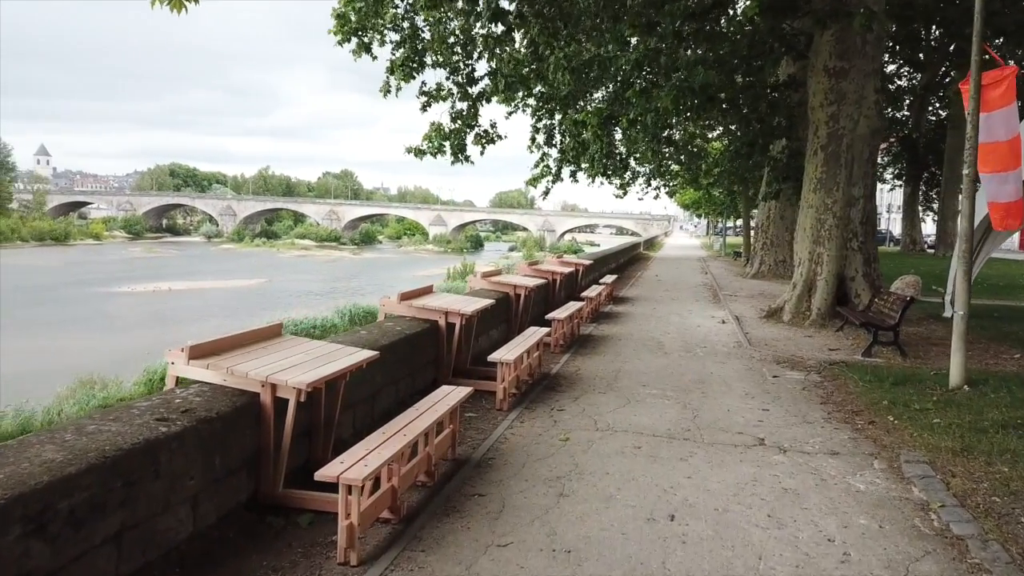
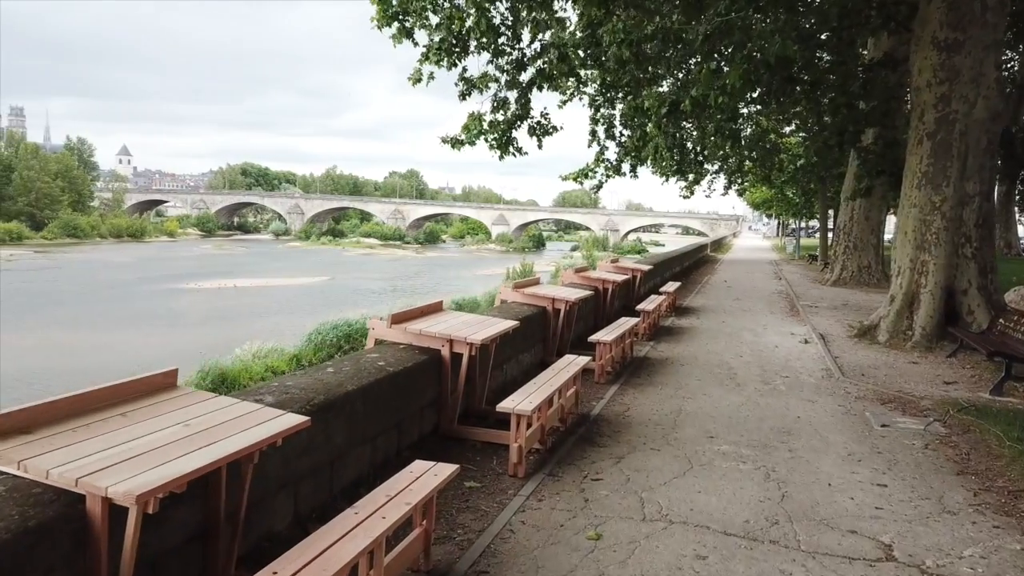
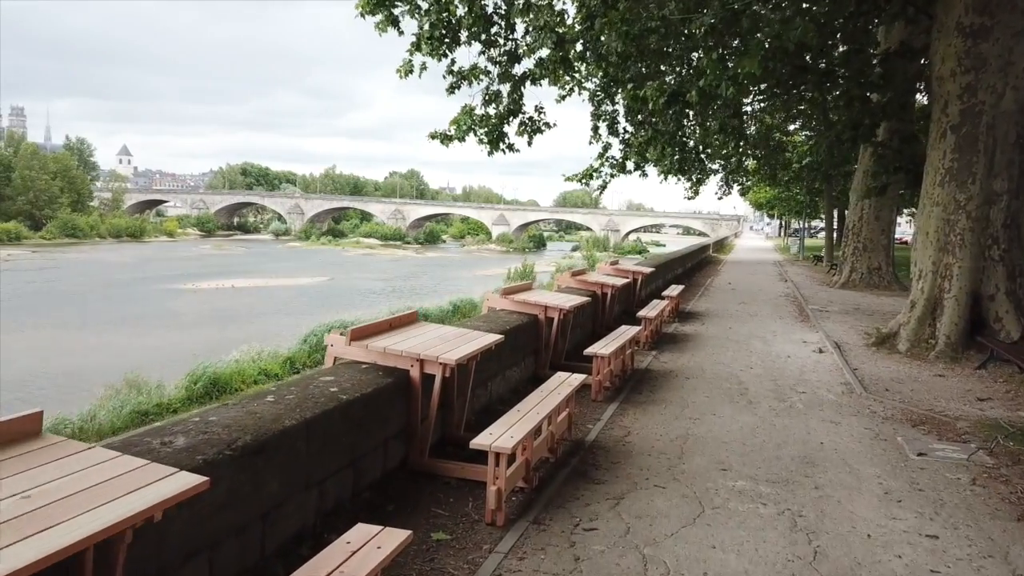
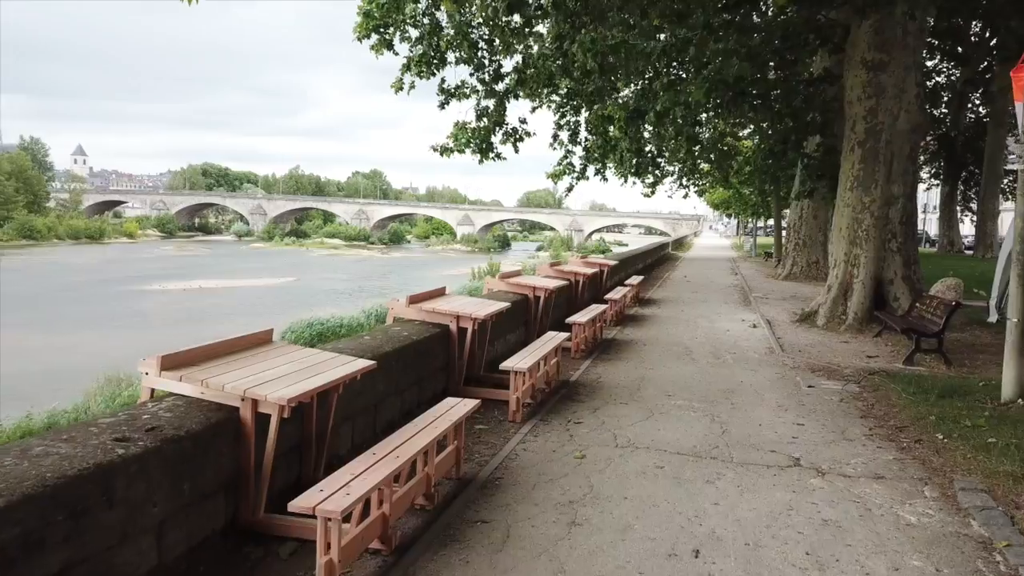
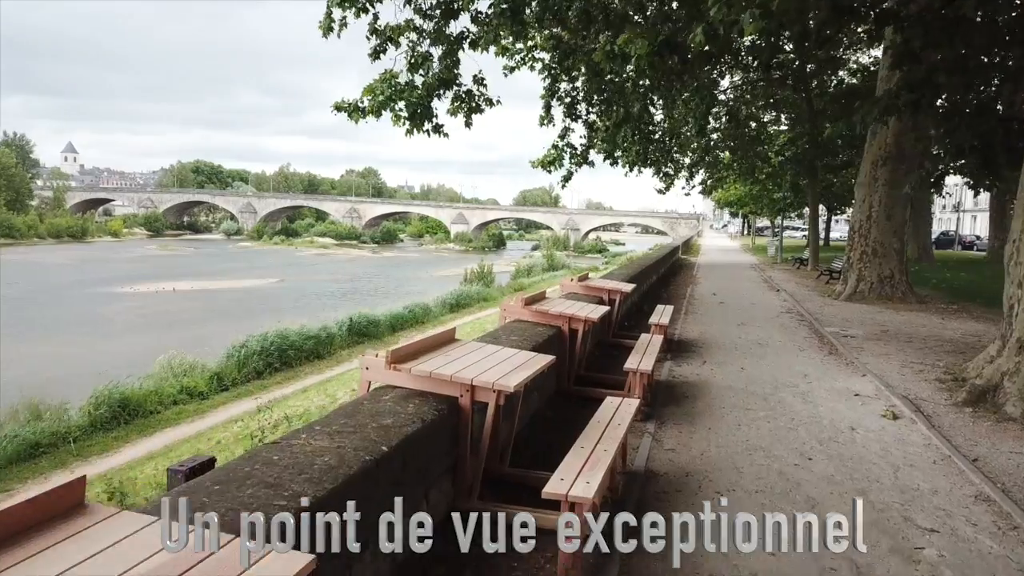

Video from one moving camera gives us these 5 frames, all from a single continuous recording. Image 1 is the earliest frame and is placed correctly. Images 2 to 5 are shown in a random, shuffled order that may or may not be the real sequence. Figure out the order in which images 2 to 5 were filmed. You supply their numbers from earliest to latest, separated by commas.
4, 2, 3, 5
